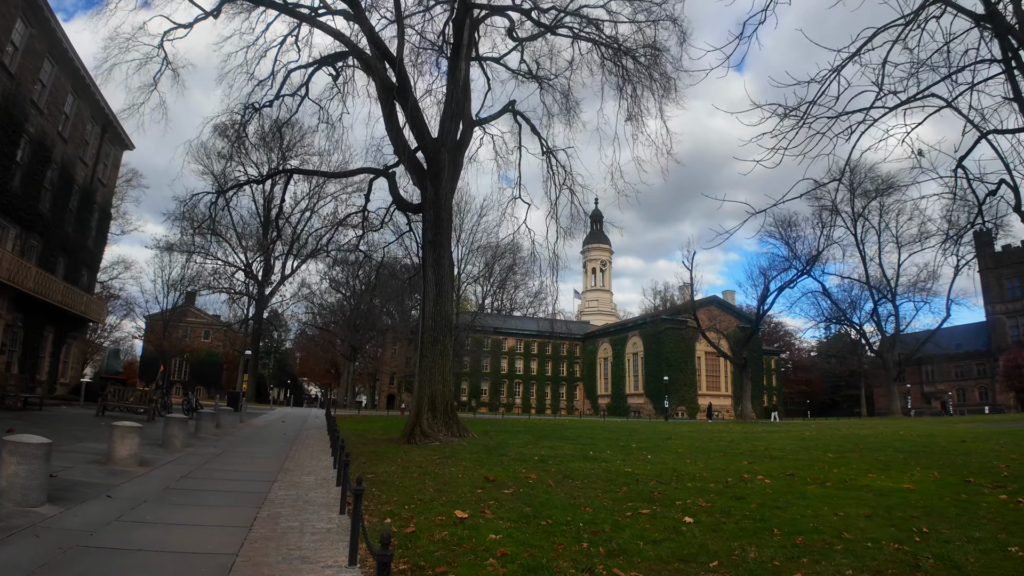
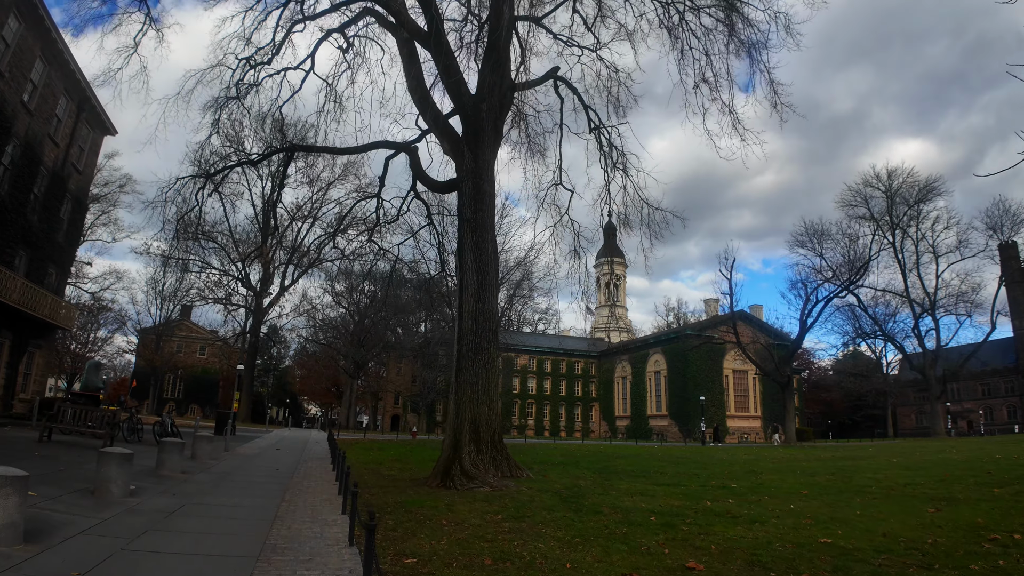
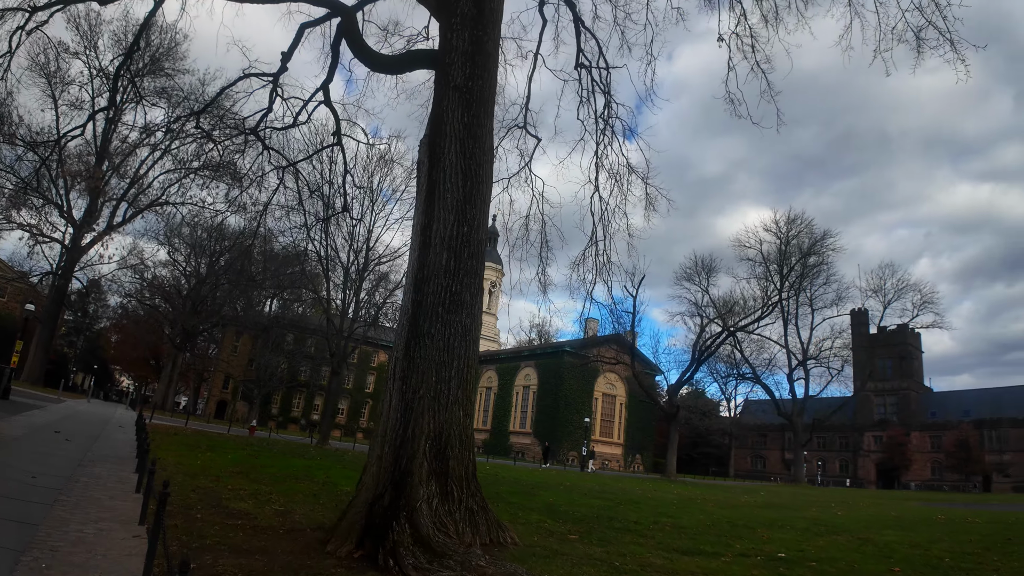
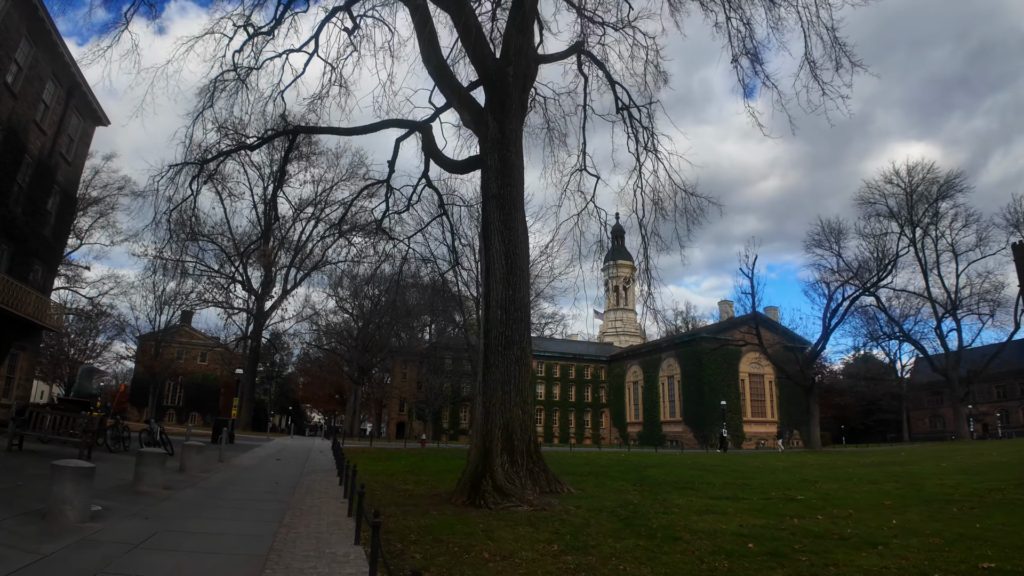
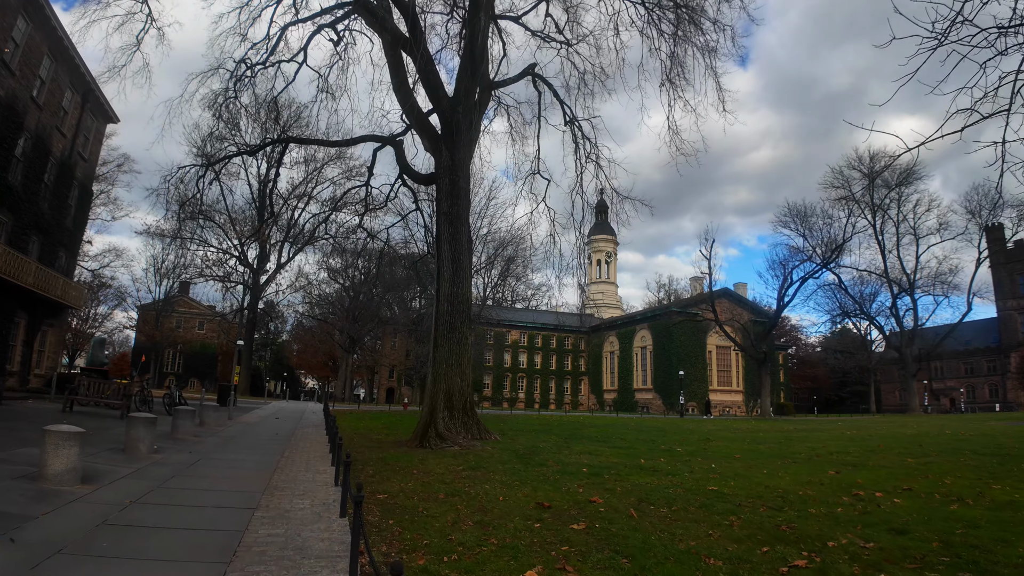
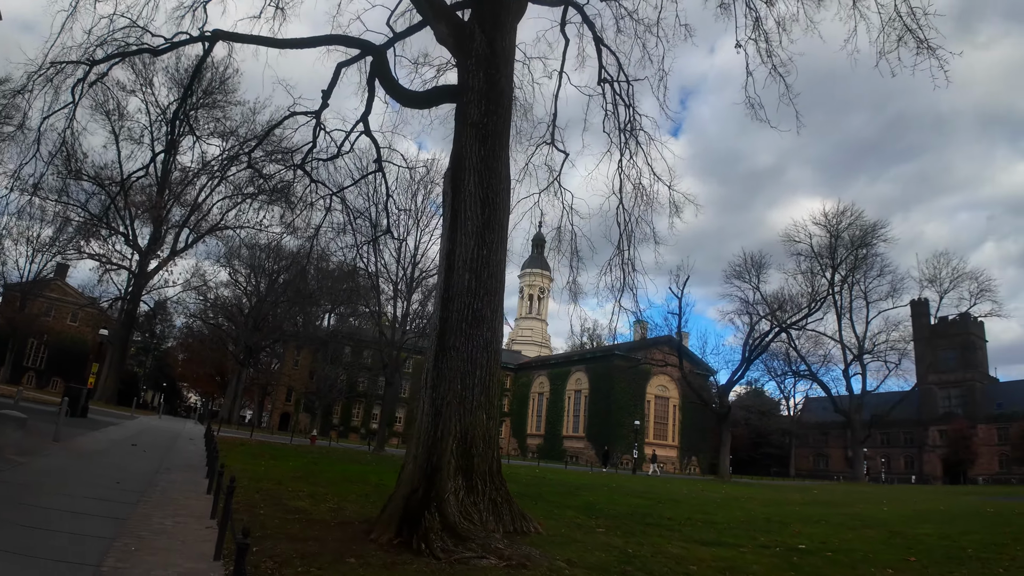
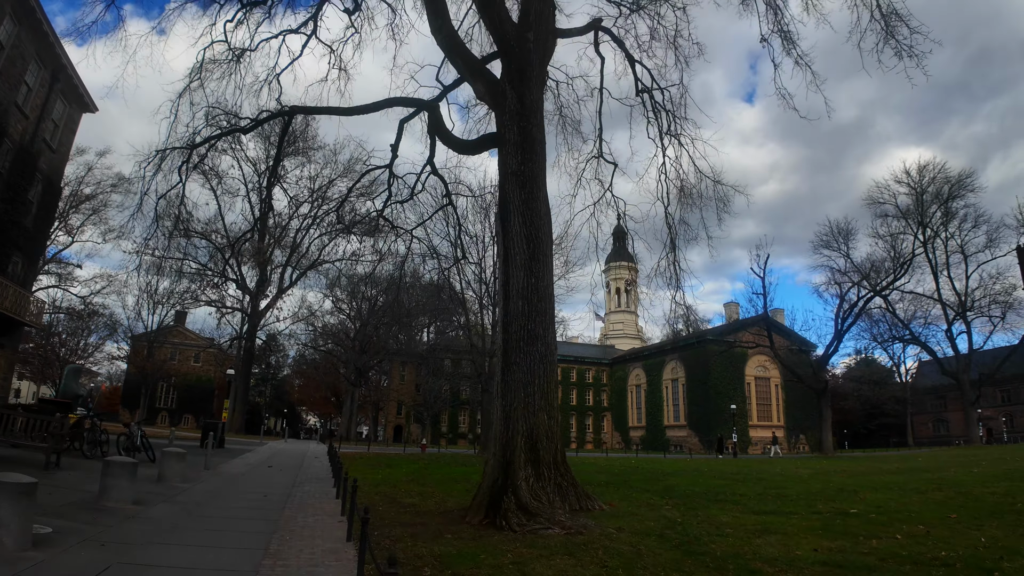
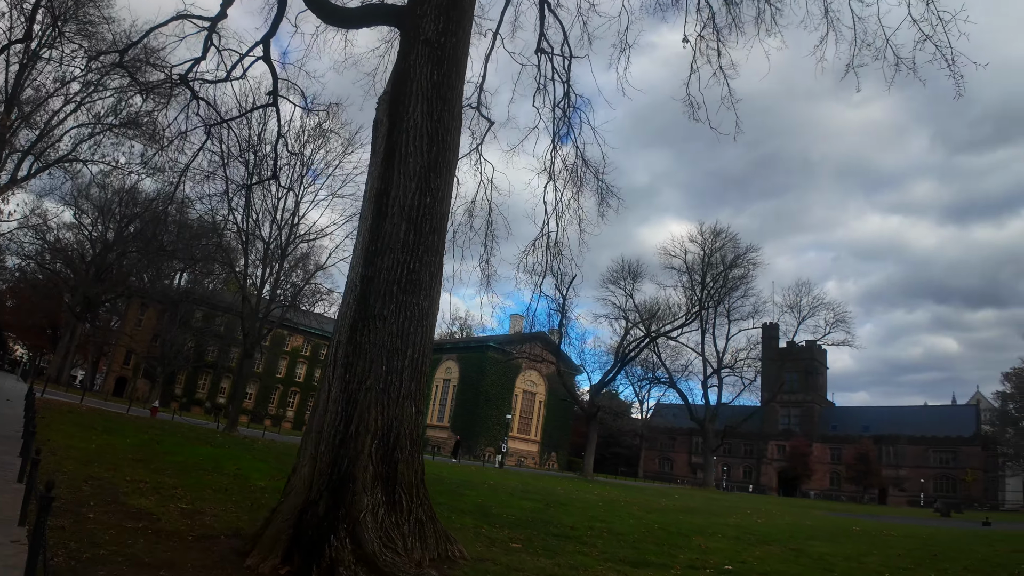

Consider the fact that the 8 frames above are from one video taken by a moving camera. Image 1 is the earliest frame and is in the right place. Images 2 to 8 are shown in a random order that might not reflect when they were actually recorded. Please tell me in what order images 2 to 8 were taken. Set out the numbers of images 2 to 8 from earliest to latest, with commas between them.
5, 2, 4, 7, 6, 3, 8
